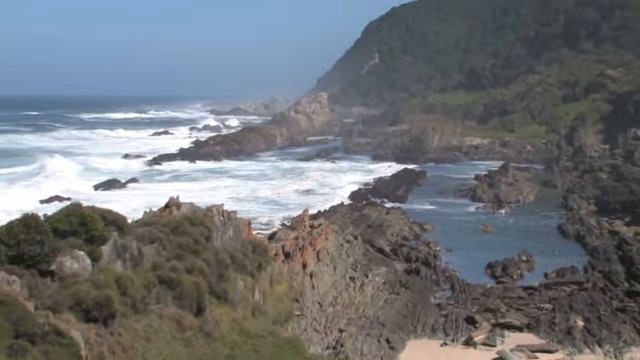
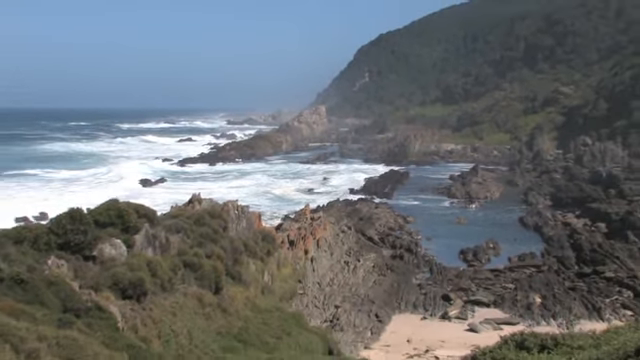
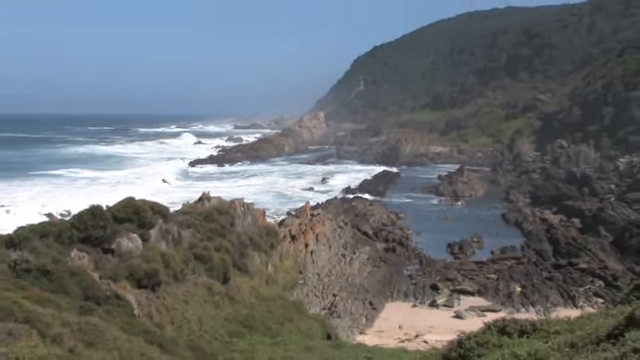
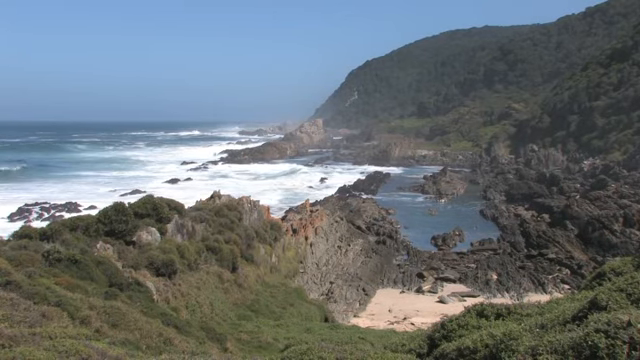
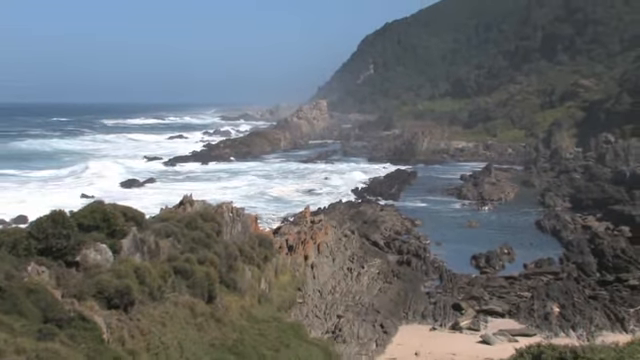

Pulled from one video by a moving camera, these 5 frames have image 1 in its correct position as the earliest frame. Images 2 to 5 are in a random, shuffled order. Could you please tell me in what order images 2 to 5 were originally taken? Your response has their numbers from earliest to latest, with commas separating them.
5, 2, 3, 4
